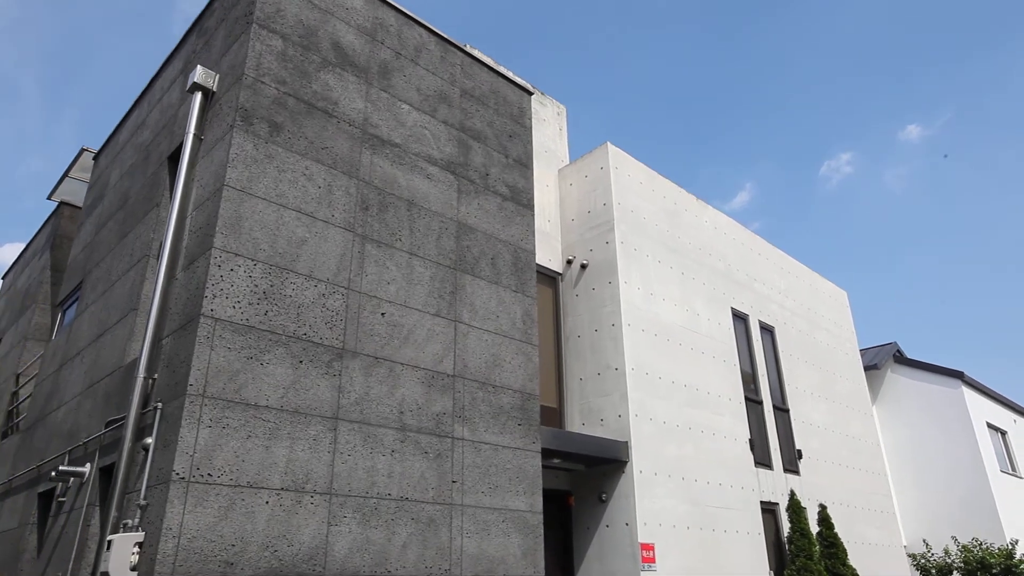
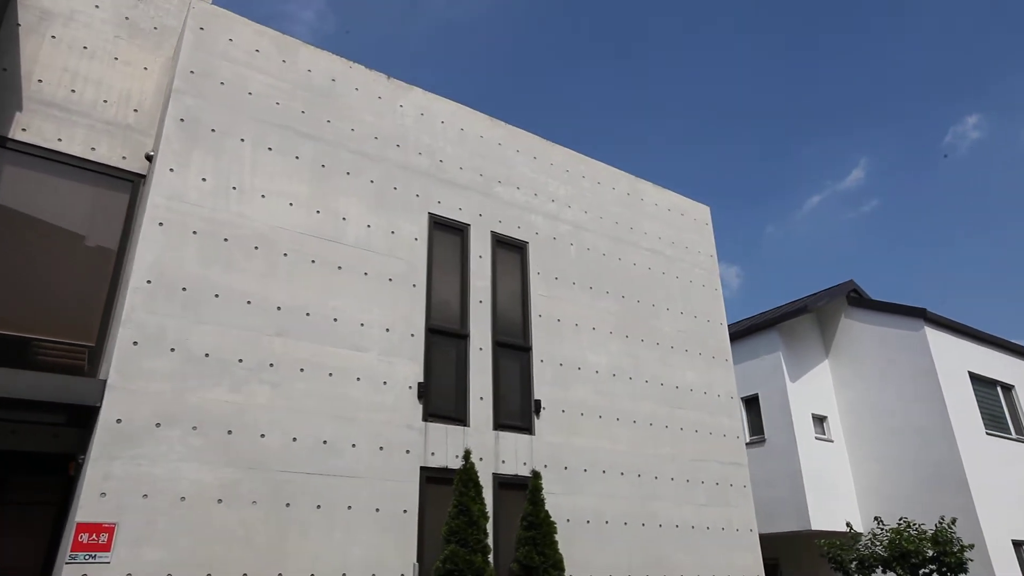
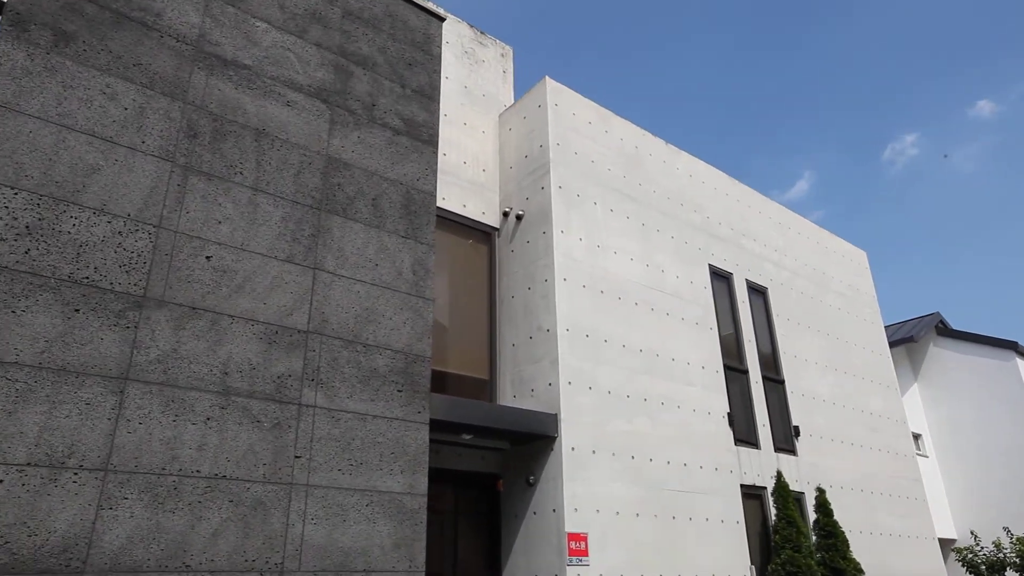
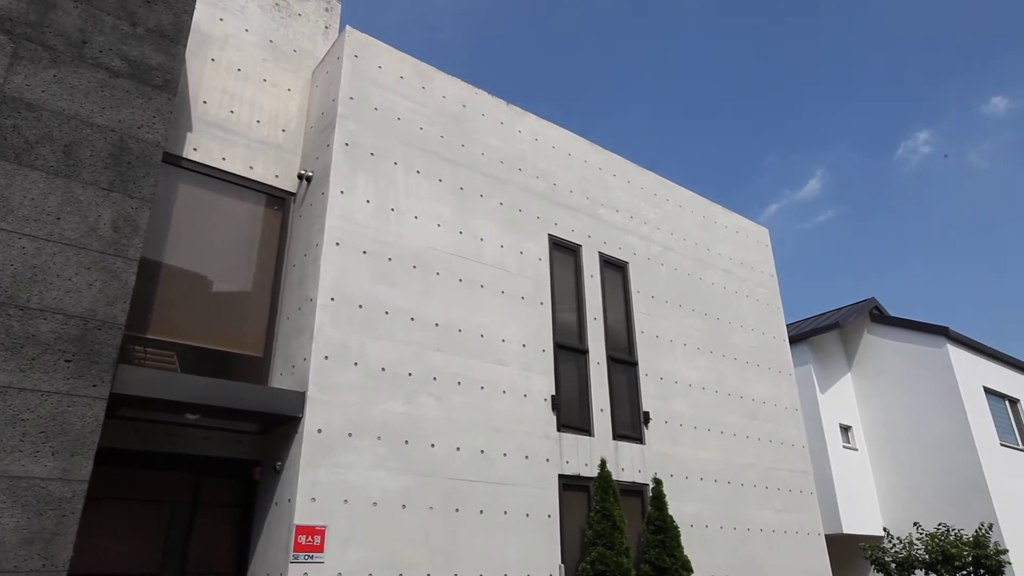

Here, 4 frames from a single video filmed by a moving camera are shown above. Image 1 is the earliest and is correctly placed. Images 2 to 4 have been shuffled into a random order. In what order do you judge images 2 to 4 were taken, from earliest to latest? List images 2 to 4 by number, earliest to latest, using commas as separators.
3, 4, 2
